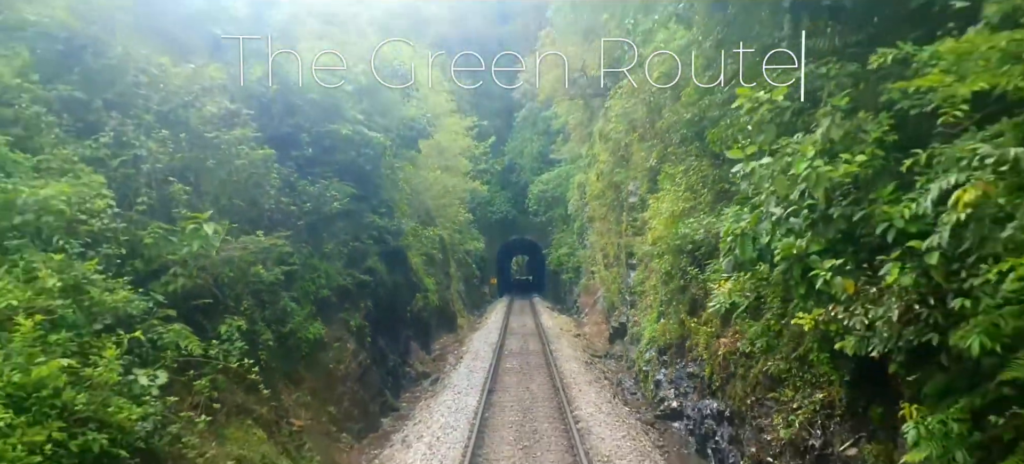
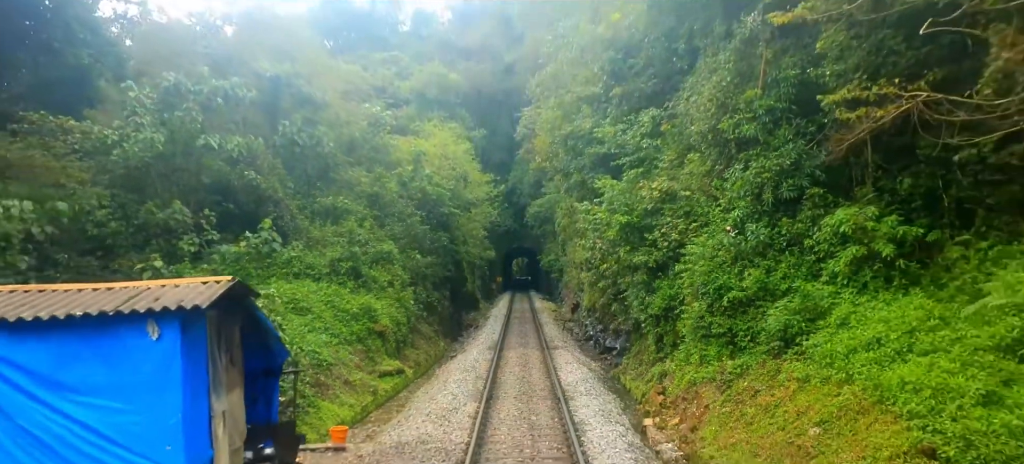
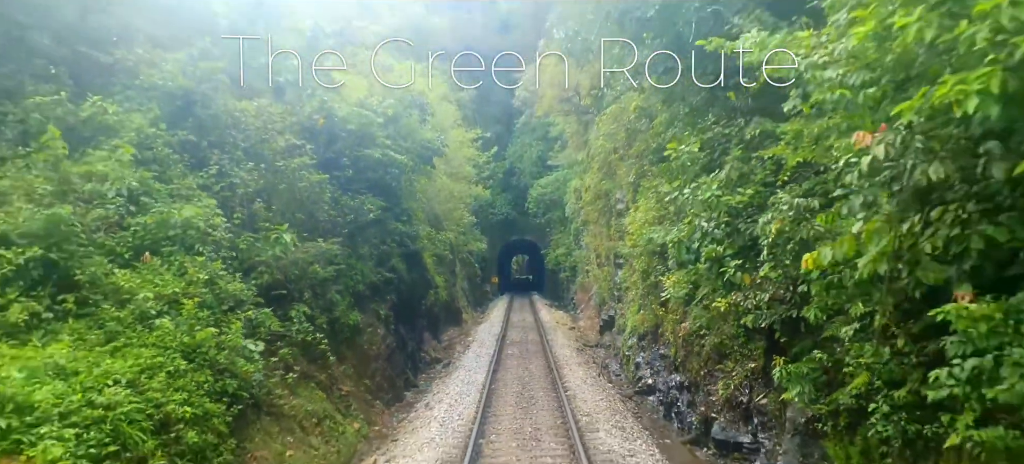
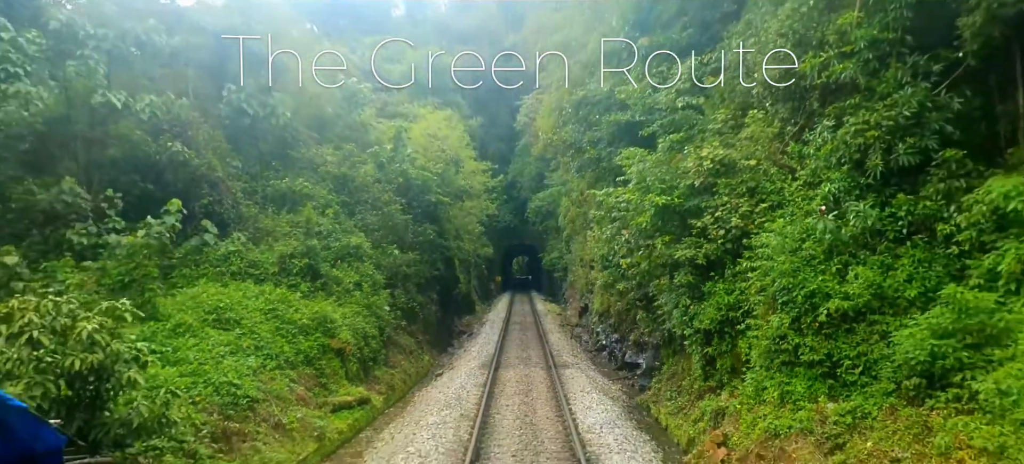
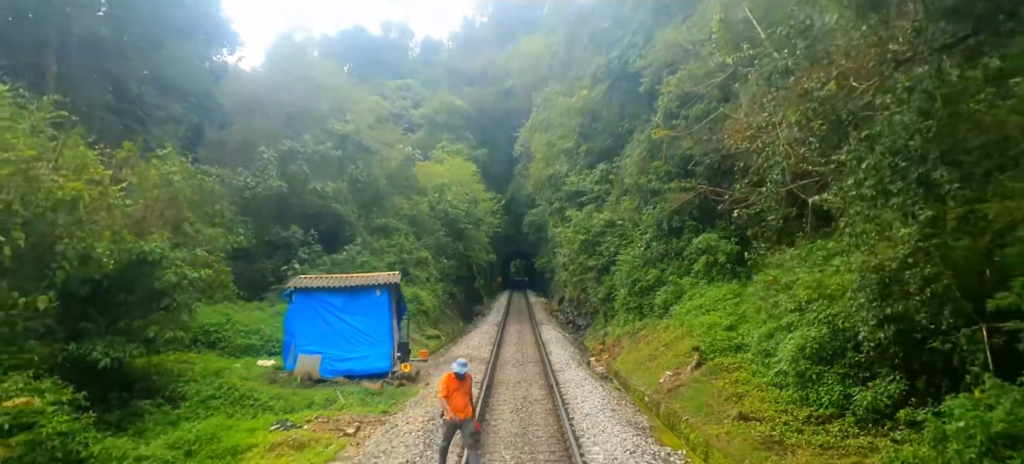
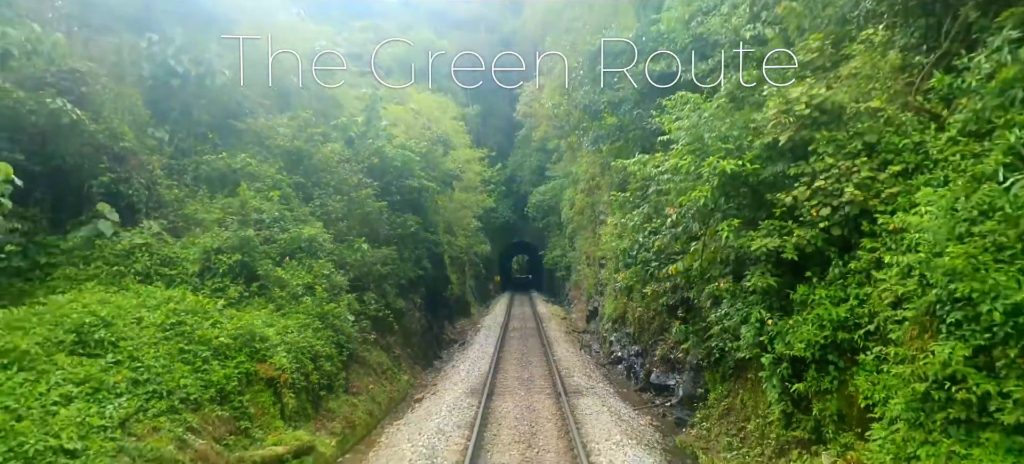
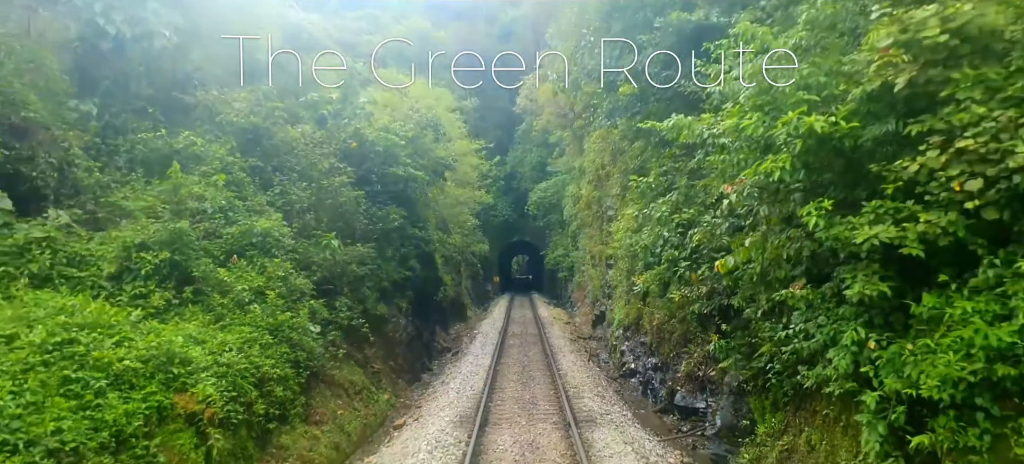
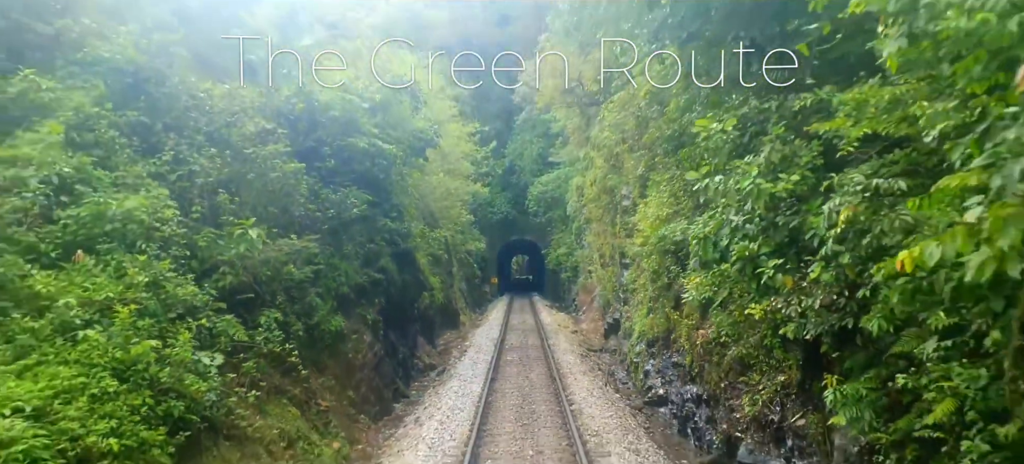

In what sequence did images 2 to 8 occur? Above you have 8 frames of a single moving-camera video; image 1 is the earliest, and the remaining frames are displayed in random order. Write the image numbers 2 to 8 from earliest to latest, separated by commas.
8, 3, 7, 6, 4, 2, 5
